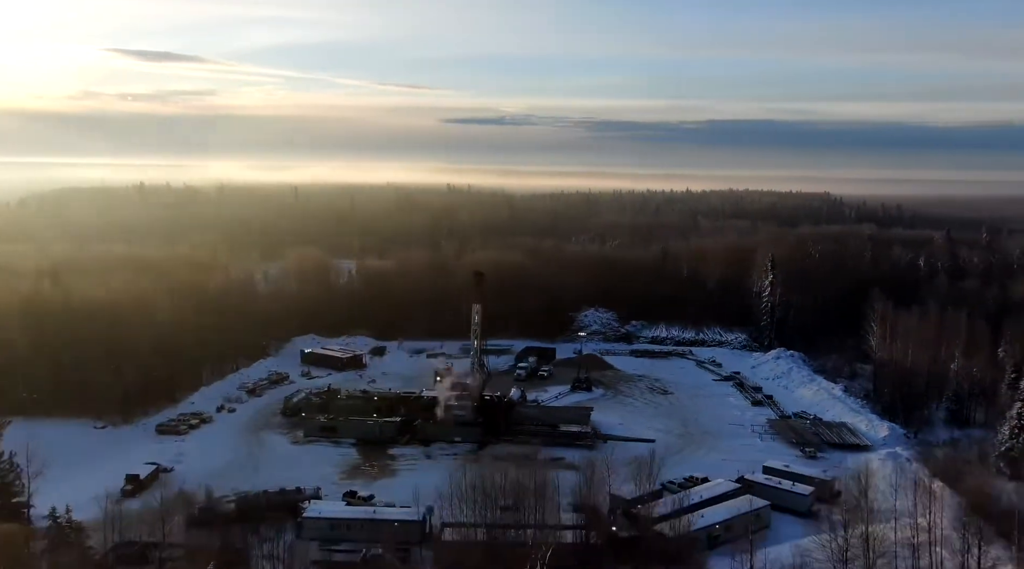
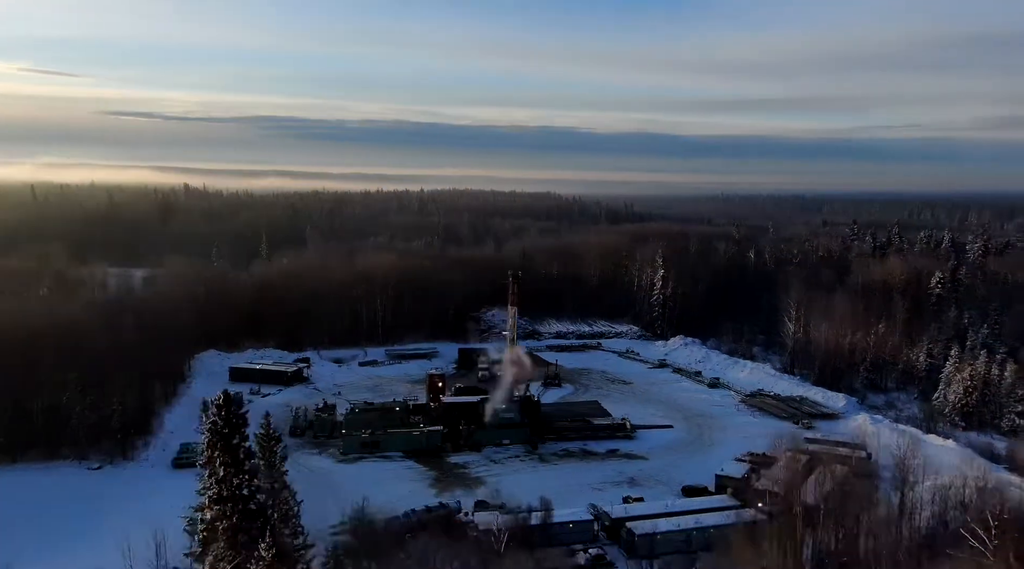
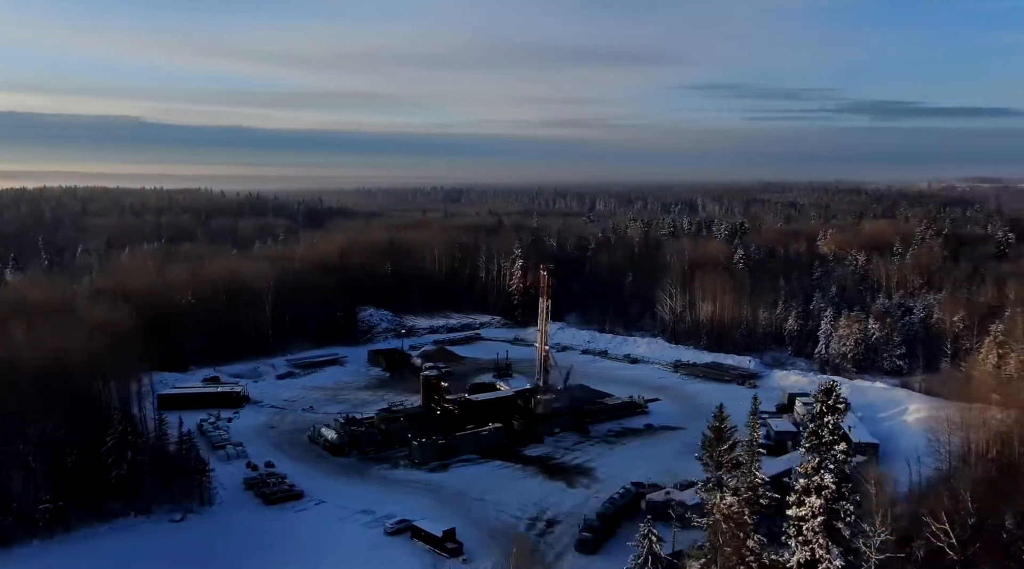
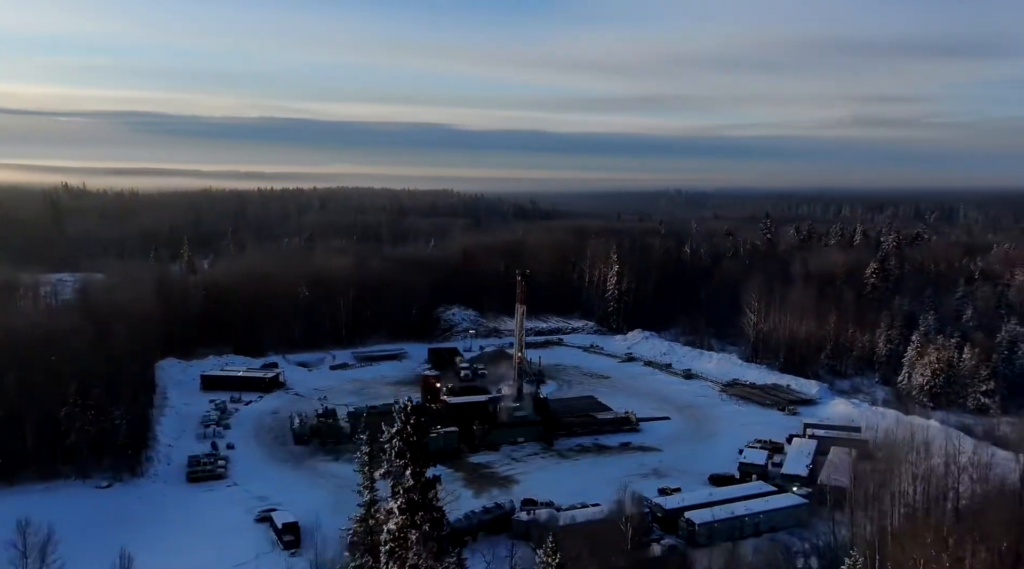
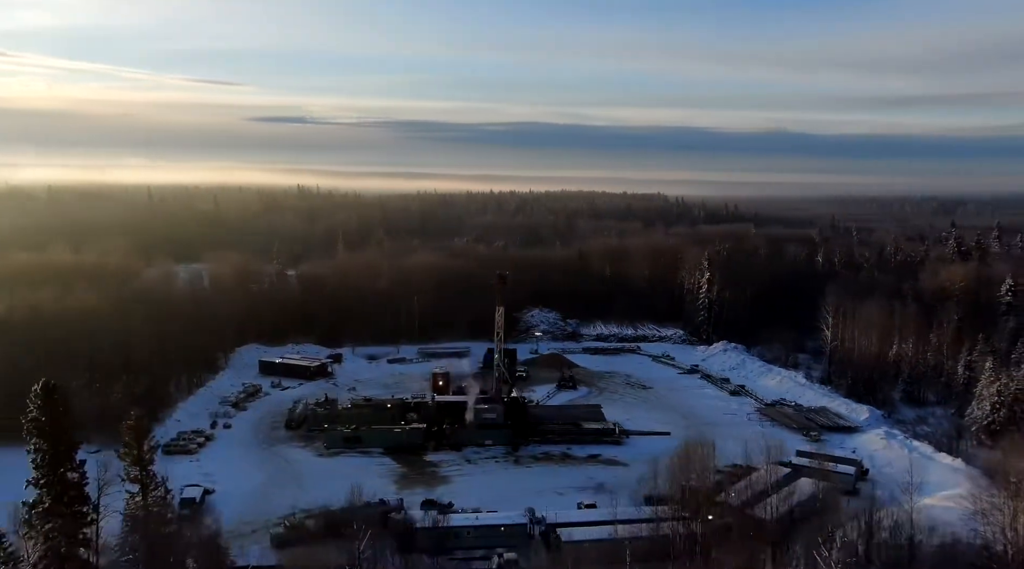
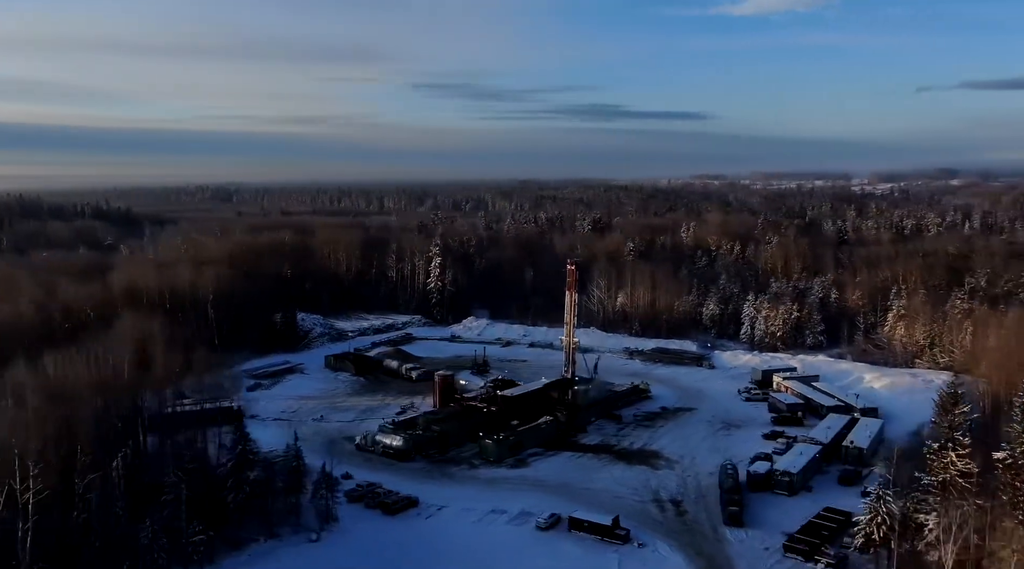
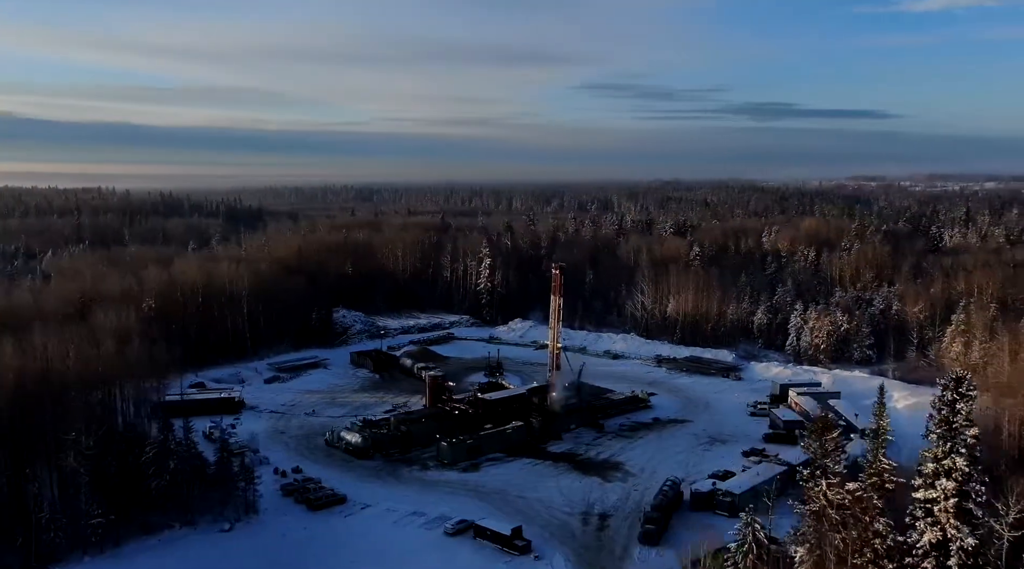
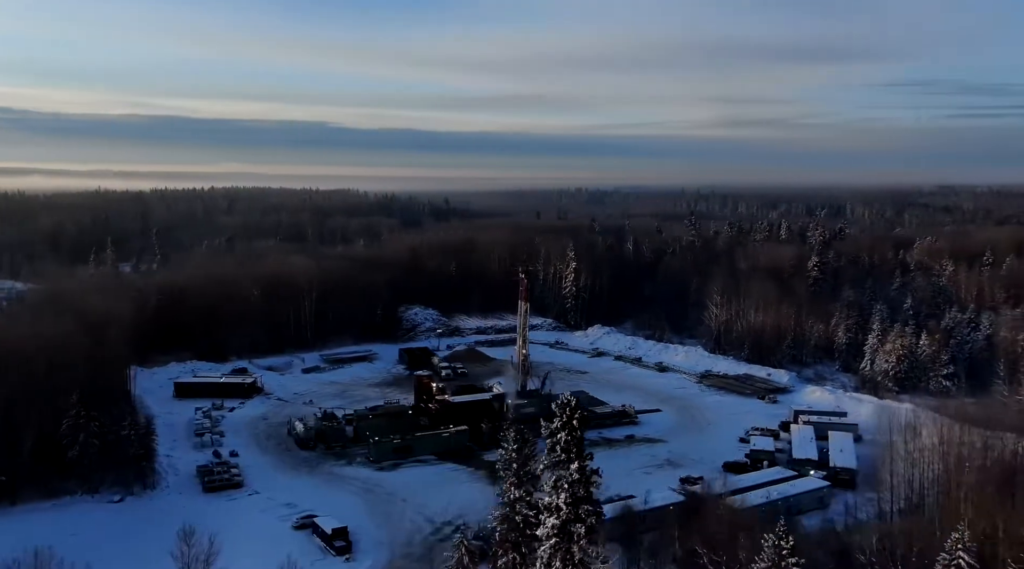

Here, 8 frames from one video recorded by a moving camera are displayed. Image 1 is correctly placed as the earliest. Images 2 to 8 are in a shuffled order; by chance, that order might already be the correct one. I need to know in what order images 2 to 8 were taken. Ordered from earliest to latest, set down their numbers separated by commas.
5, 2, 4, 8, 3, 7, 6
